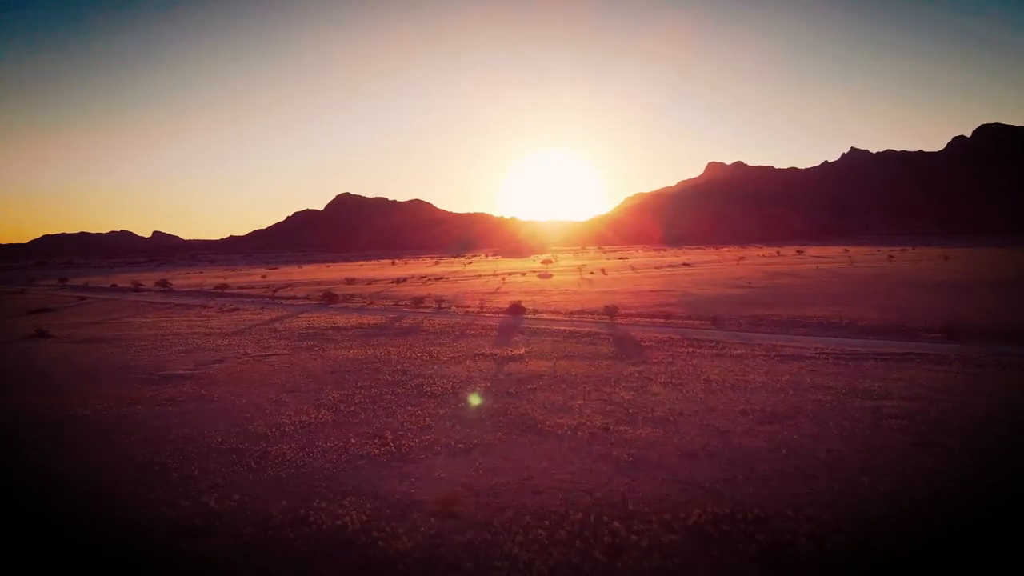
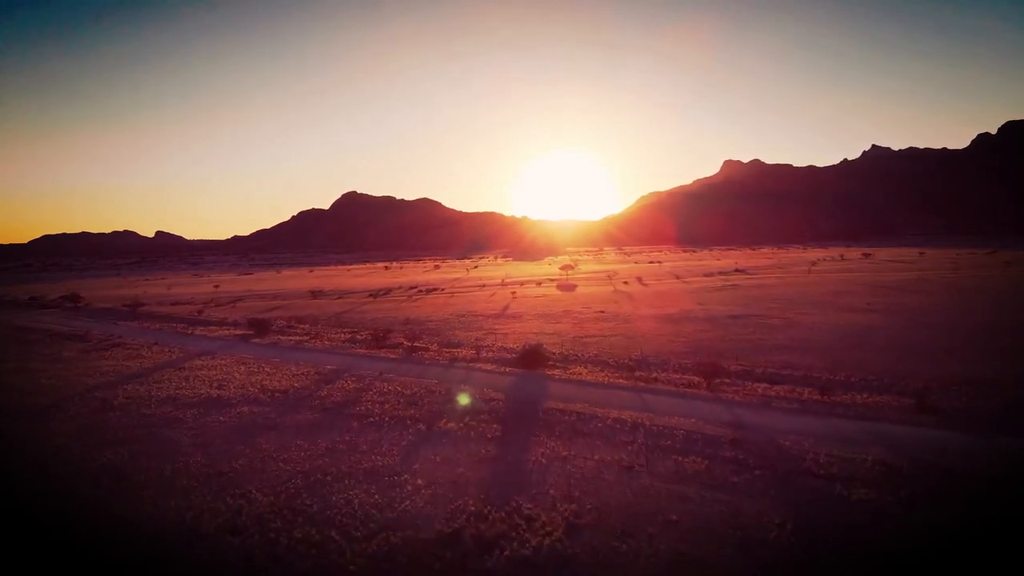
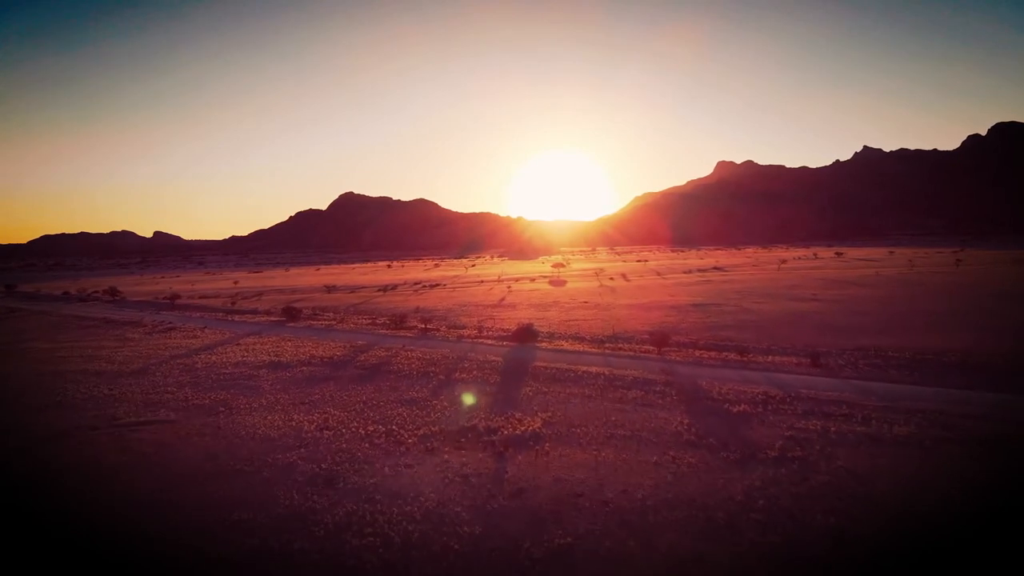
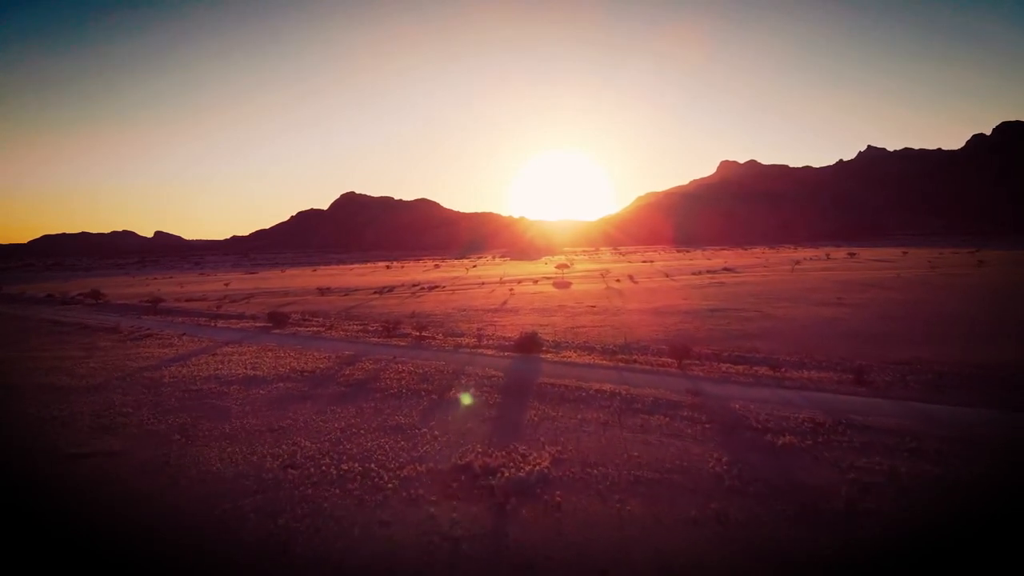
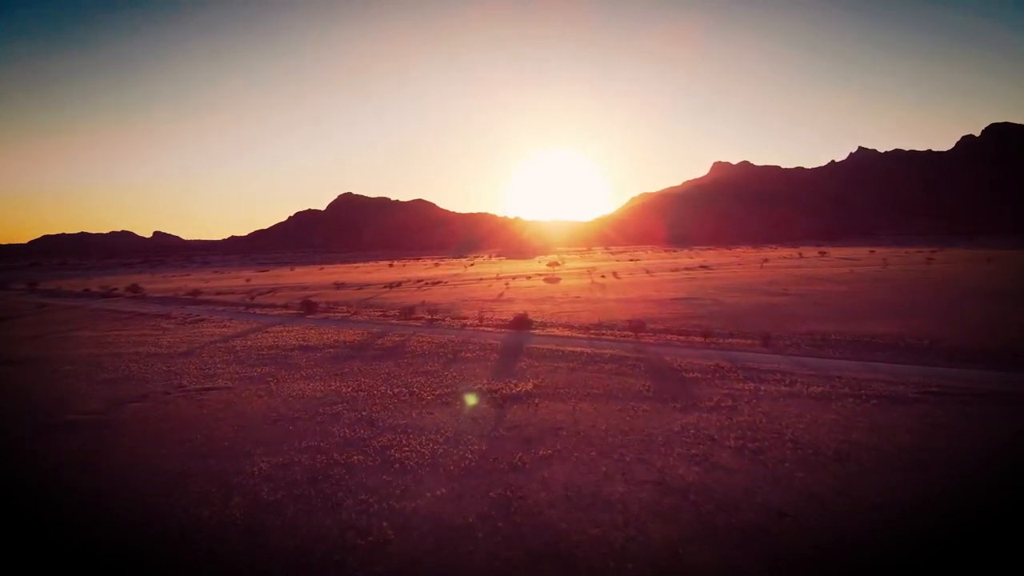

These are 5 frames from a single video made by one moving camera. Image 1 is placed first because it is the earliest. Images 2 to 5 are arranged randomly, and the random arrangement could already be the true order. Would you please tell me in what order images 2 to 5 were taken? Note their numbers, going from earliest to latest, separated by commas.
5, 3, 4, 2
